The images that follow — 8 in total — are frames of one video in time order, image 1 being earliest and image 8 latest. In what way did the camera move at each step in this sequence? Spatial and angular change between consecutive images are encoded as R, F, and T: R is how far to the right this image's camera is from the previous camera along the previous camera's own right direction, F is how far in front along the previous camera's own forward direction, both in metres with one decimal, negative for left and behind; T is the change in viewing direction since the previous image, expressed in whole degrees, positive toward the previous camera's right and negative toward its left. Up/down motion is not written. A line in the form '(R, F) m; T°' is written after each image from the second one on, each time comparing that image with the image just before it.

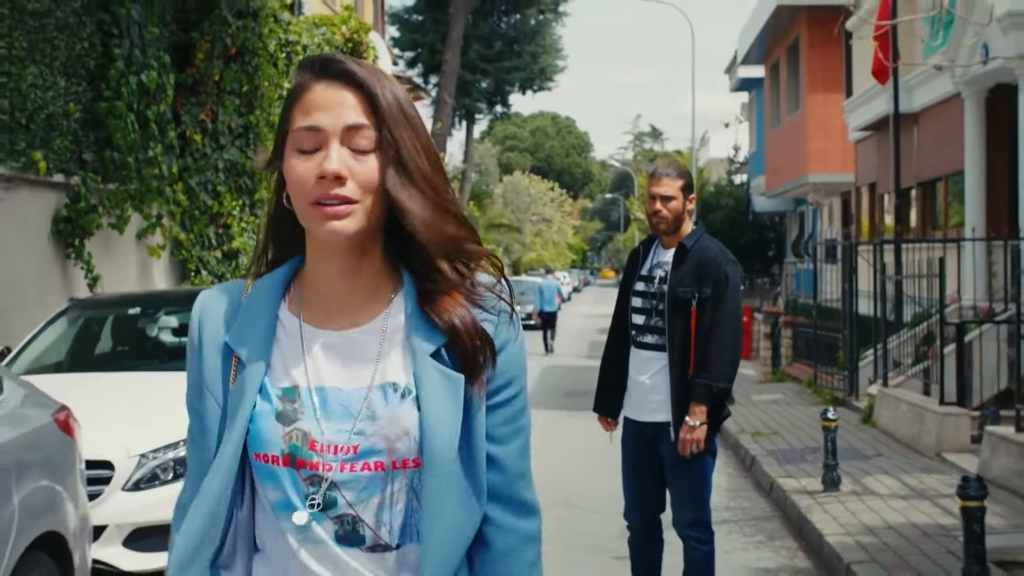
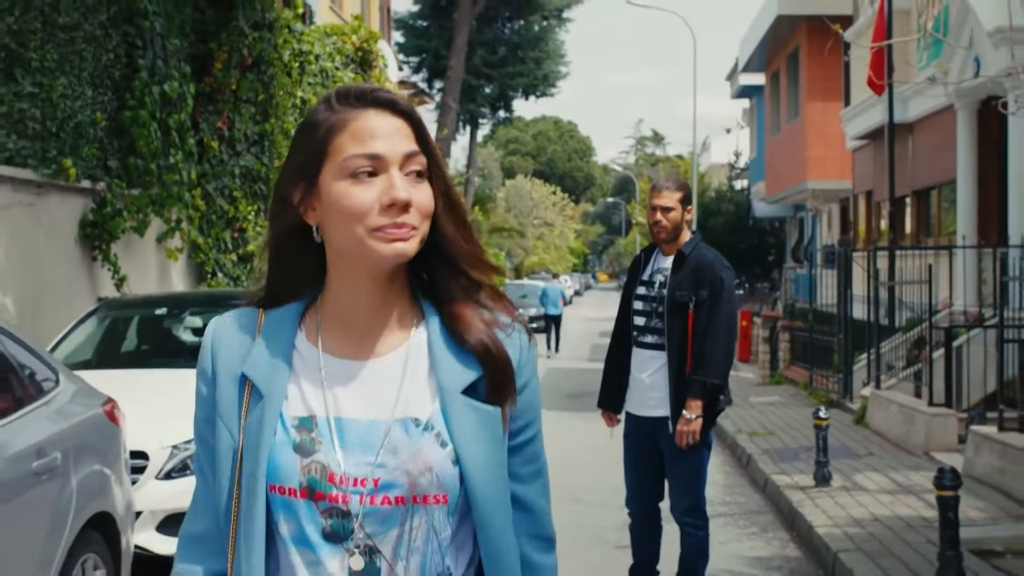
(0.0, -0.4) m; 0°
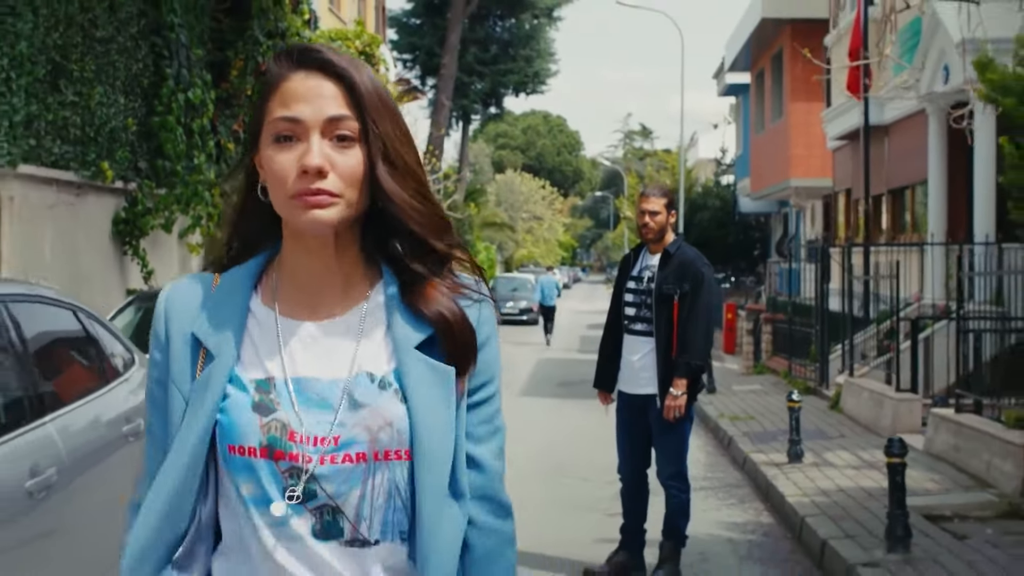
(-0.1, -0.9) m; 0°
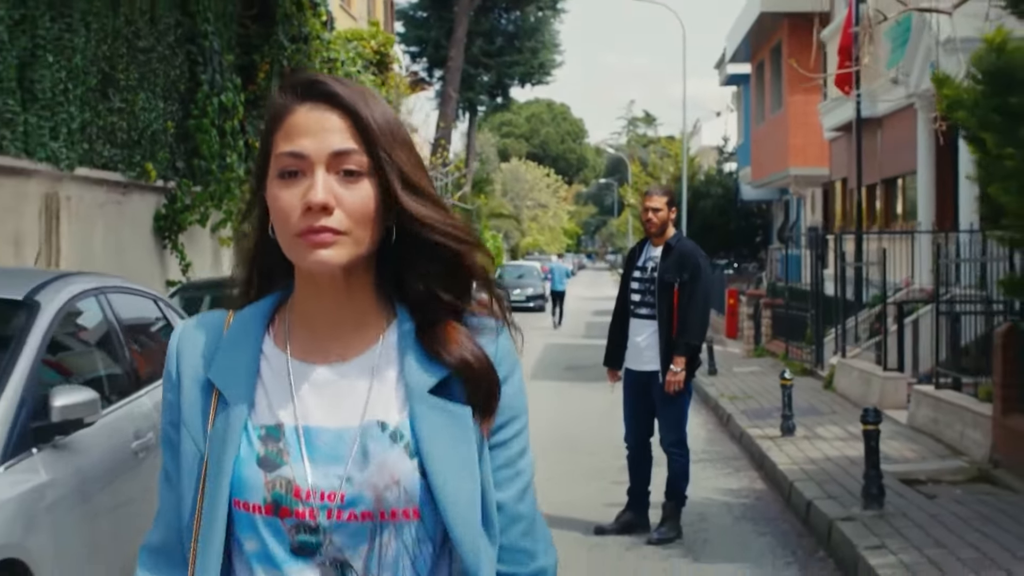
(-0.1, -0.8) m; 0°
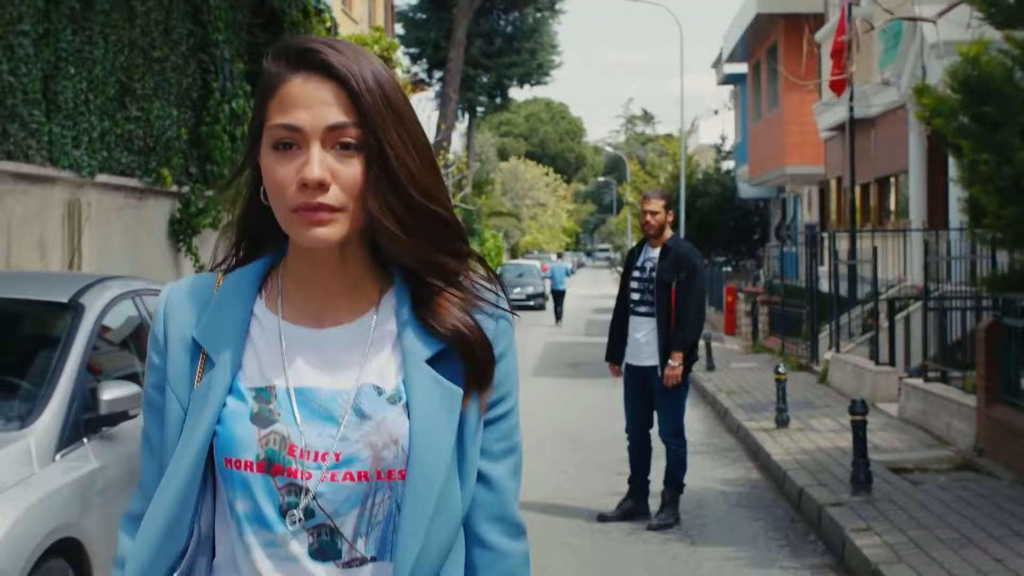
(0.0, -0.4) m; 0°
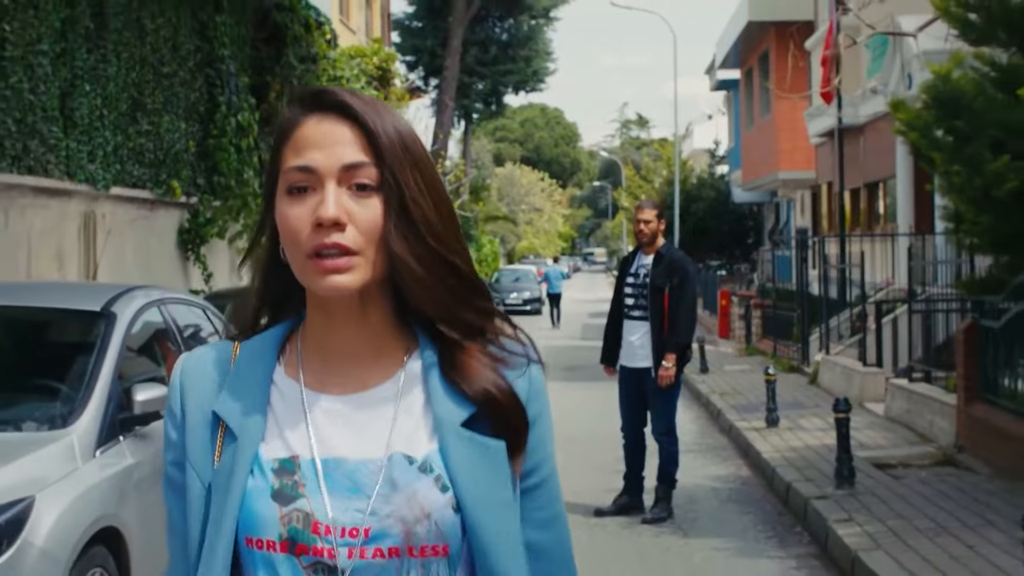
(0.0, -0.4) m; 0°
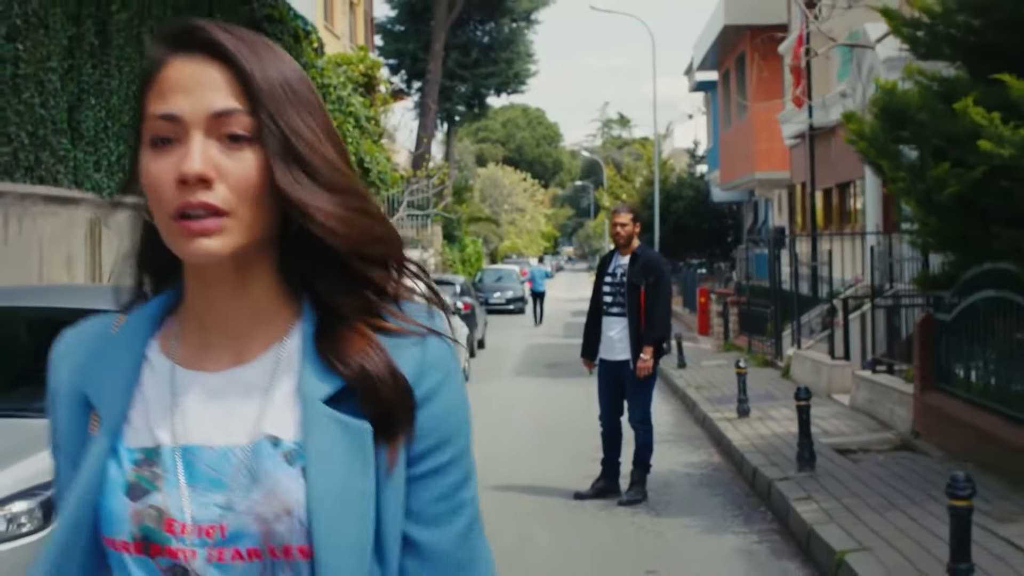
(0.0, -0.6) m; +1°
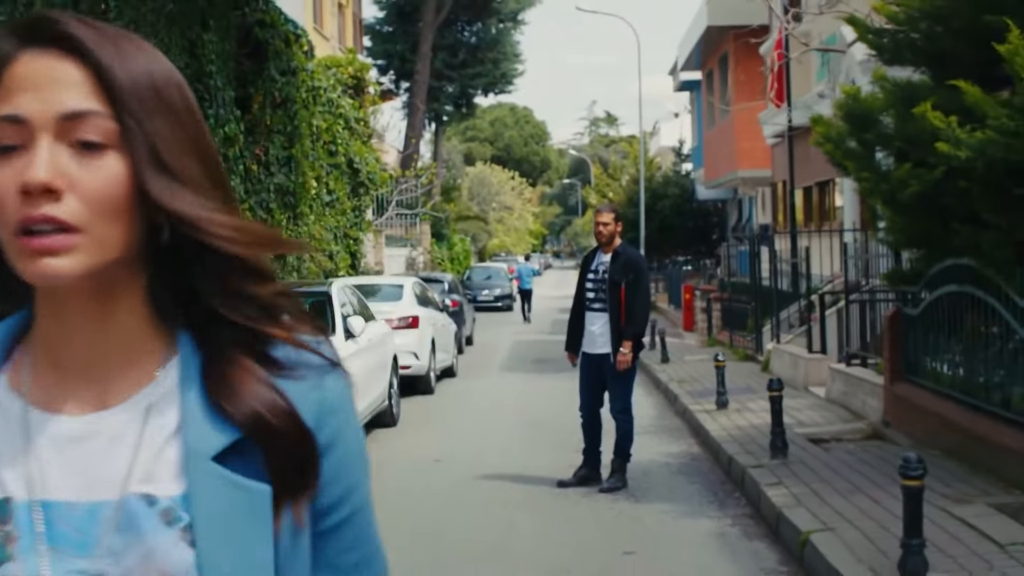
(0.0, -0.4) m; 0°
